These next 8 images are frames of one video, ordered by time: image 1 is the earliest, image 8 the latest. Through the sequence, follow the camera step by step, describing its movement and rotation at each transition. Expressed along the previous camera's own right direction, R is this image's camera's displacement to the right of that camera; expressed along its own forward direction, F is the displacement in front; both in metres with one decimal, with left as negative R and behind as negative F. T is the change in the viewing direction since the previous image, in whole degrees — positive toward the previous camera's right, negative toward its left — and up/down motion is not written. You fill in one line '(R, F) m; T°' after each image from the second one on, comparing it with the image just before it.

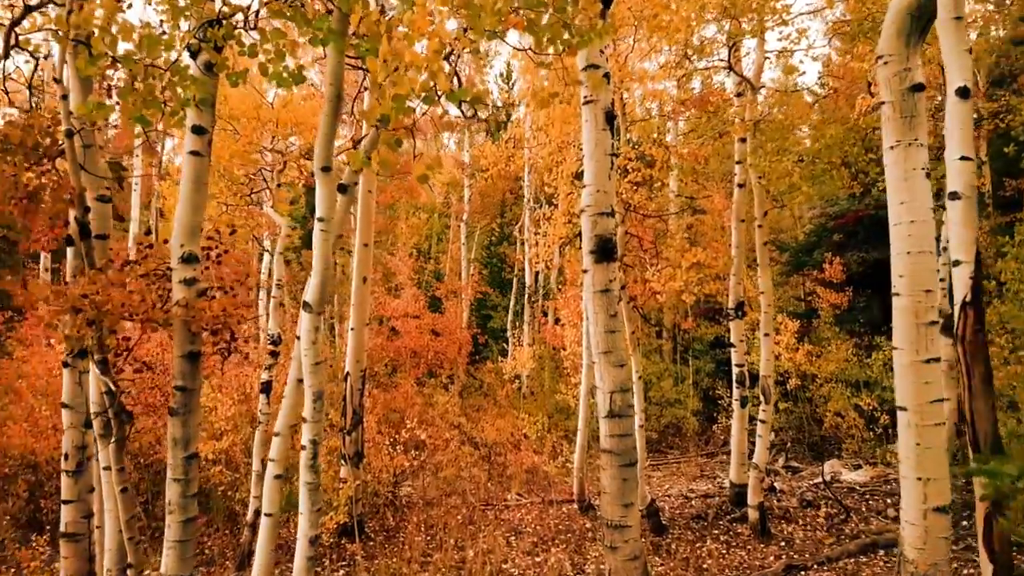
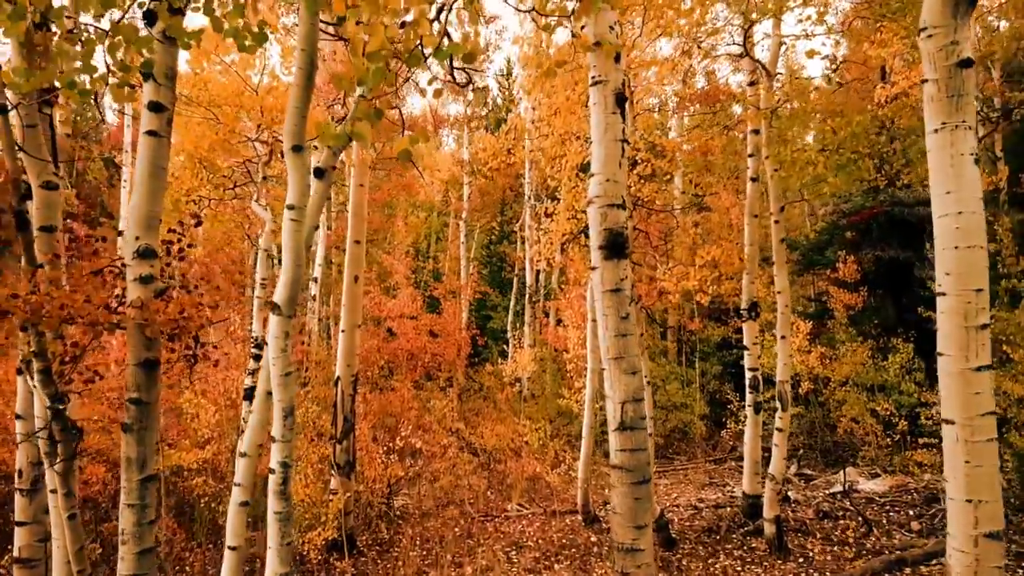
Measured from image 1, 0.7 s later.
(0.0, +0.5) m; 0°
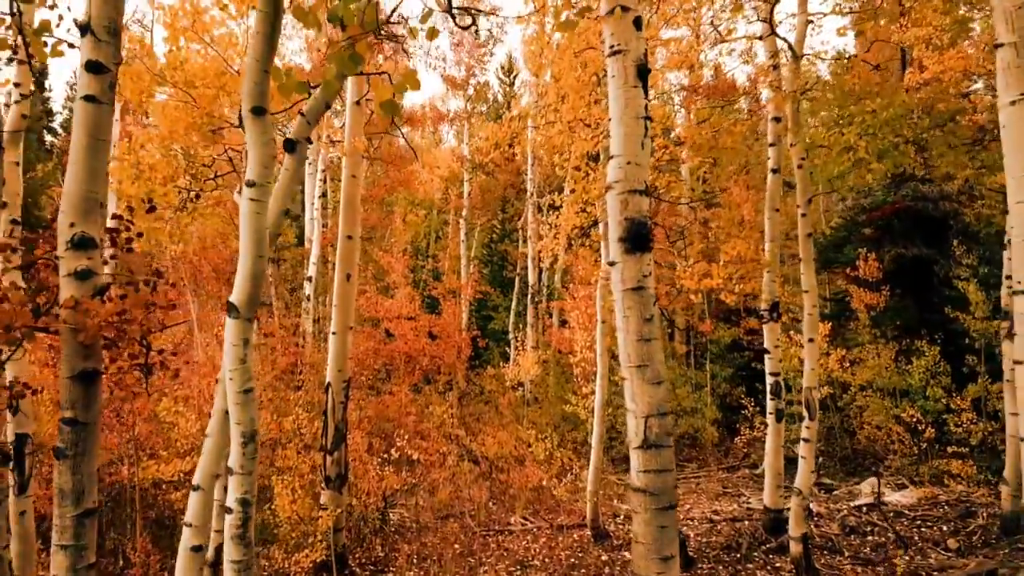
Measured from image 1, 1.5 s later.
(-0.1, +0.6) m; 0°
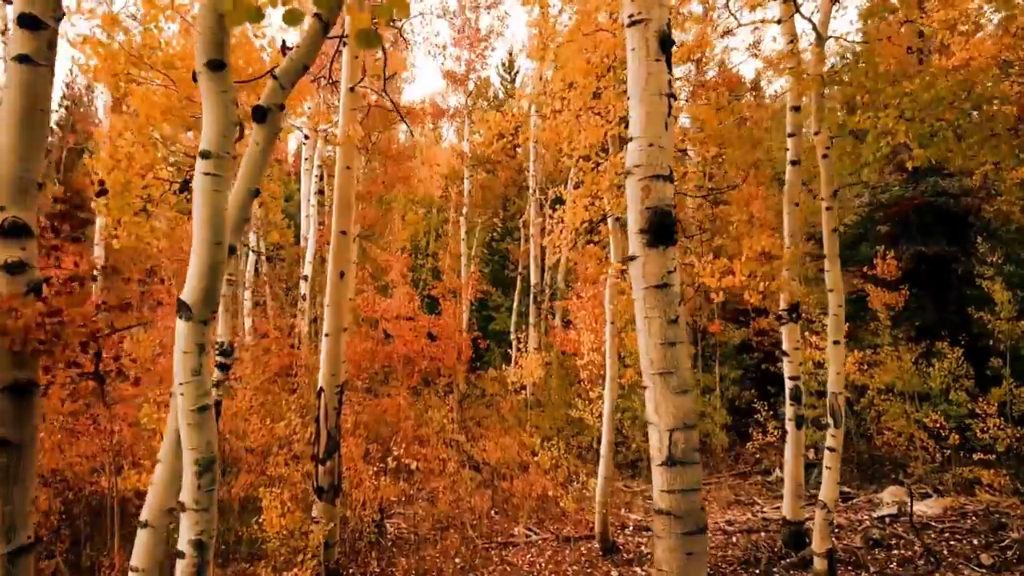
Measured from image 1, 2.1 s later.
(-0.1, +0.5) m; 0°
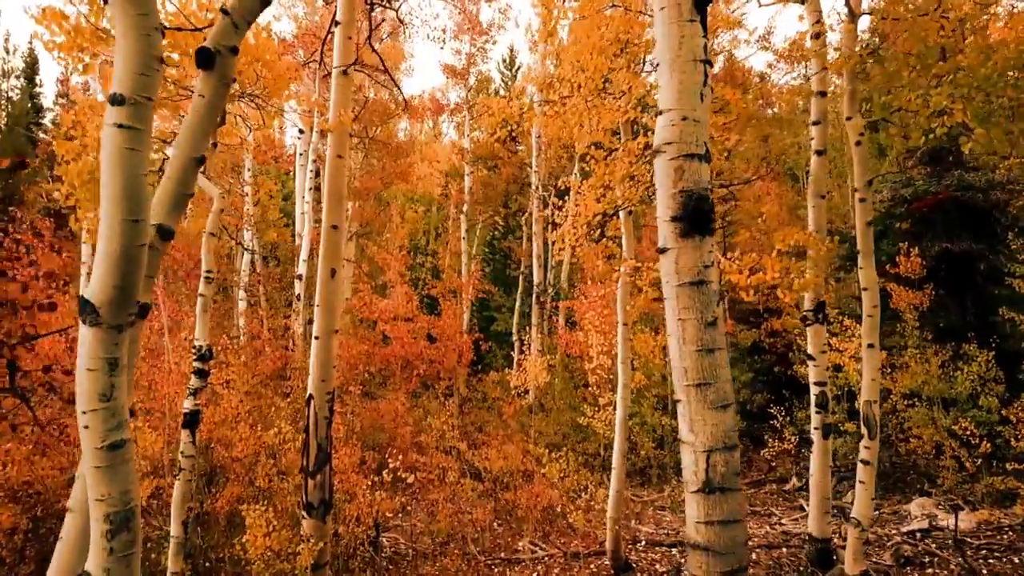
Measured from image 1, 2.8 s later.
(-0.1, +0.6) m; 0°
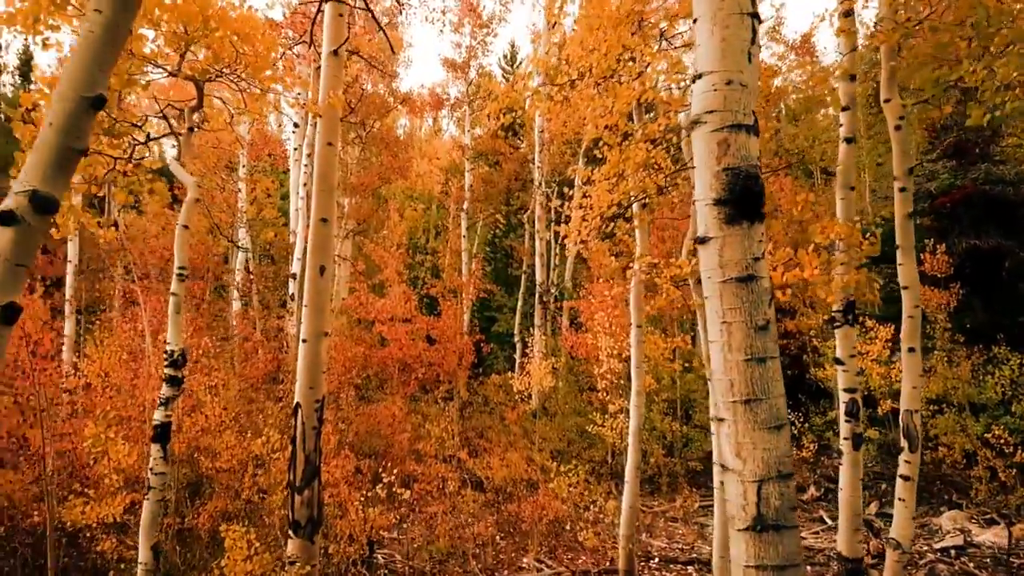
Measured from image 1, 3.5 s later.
(-0.1, +0.6) m; 0°
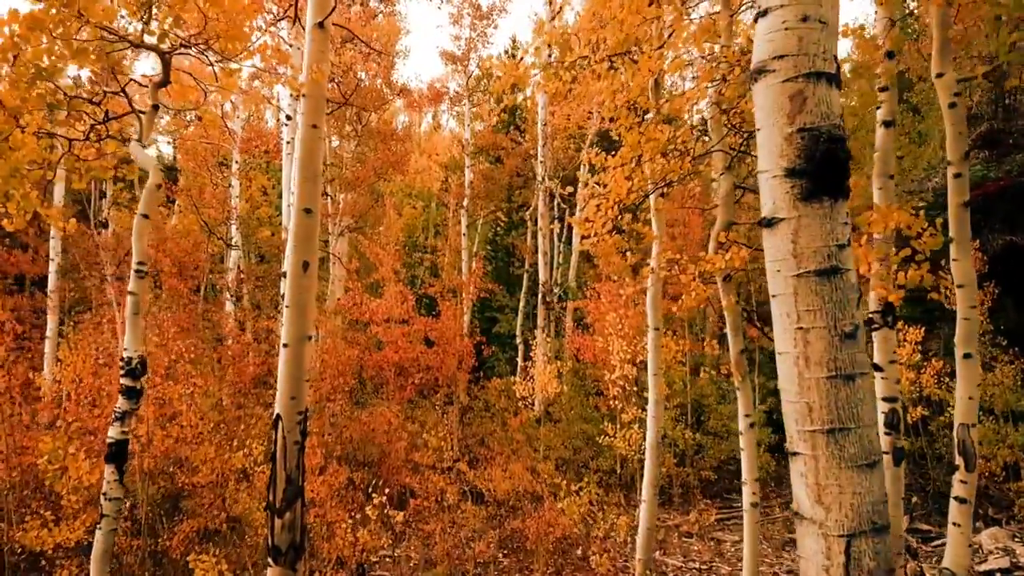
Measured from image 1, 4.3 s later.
(-0.1, +0.7) m; 0°
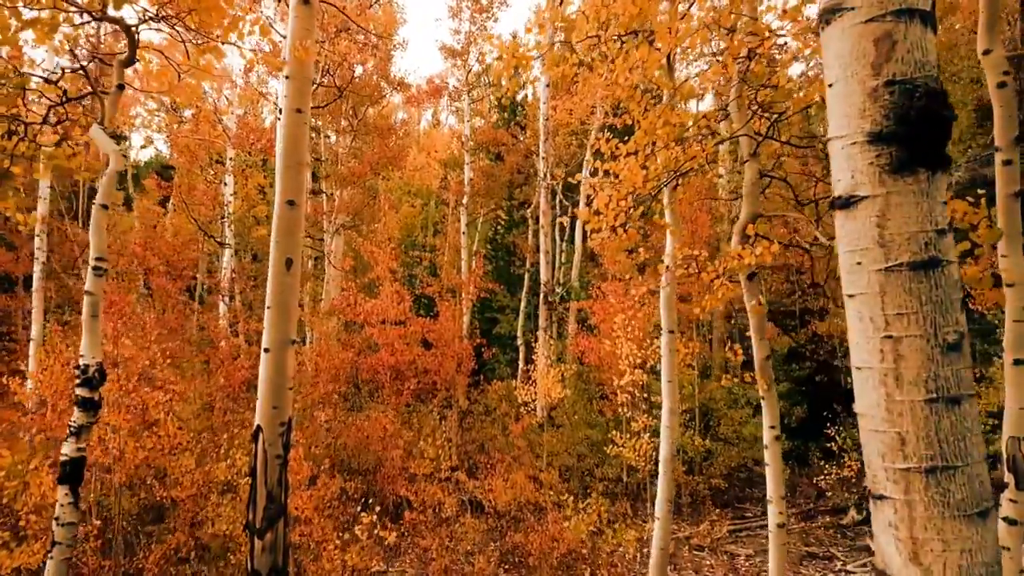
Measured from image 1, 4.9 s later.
(0.0, +0.5) m; 0°
